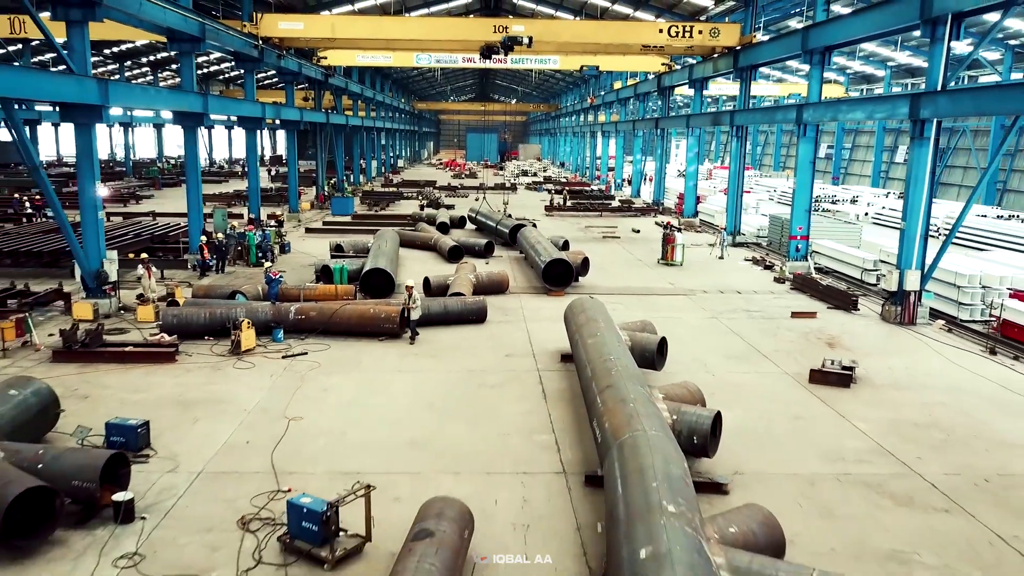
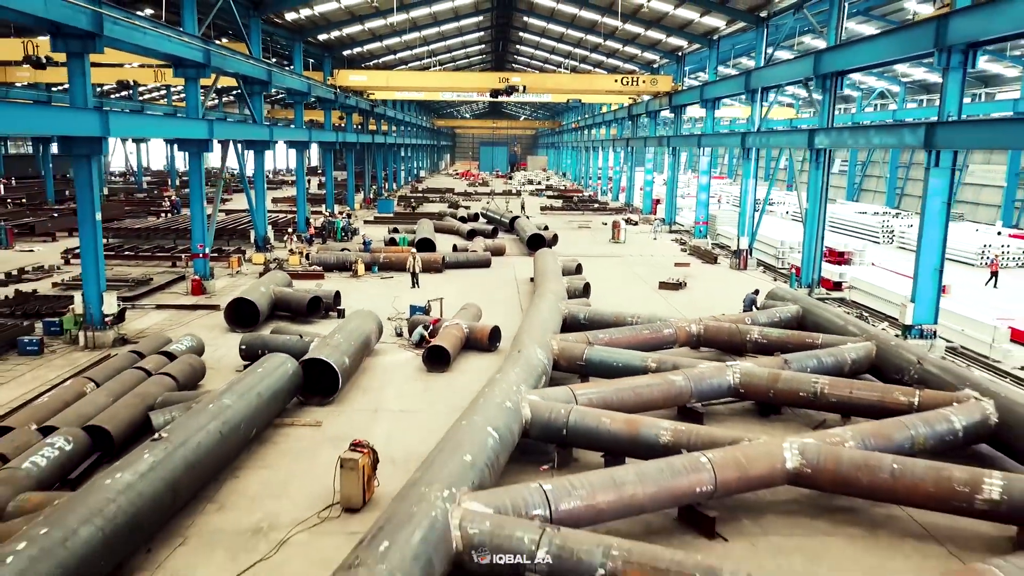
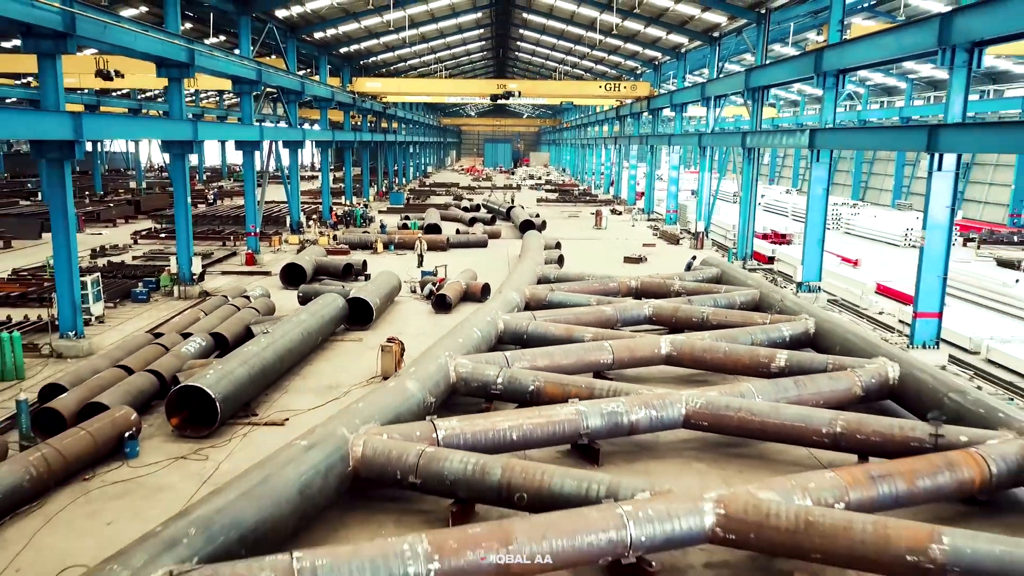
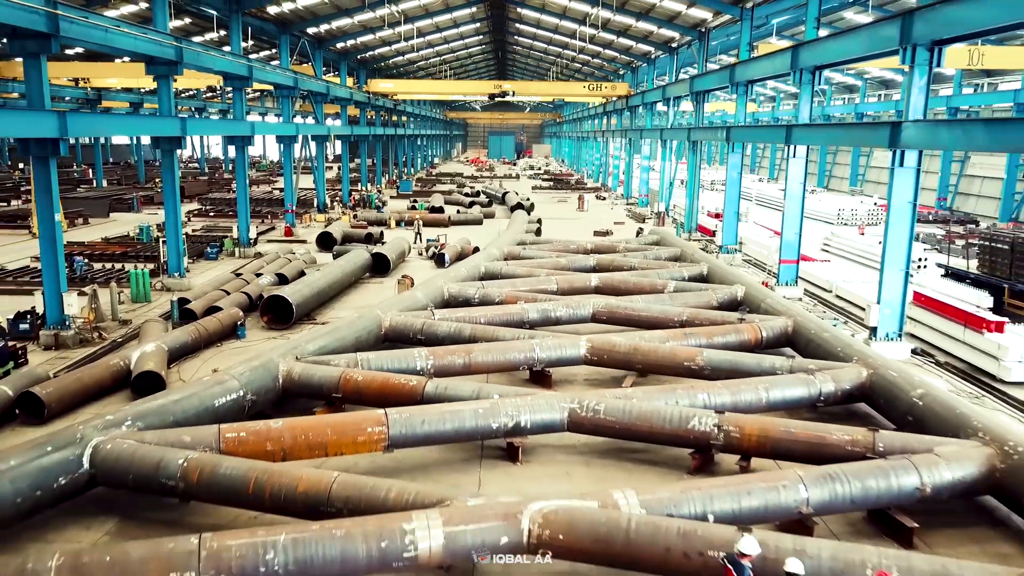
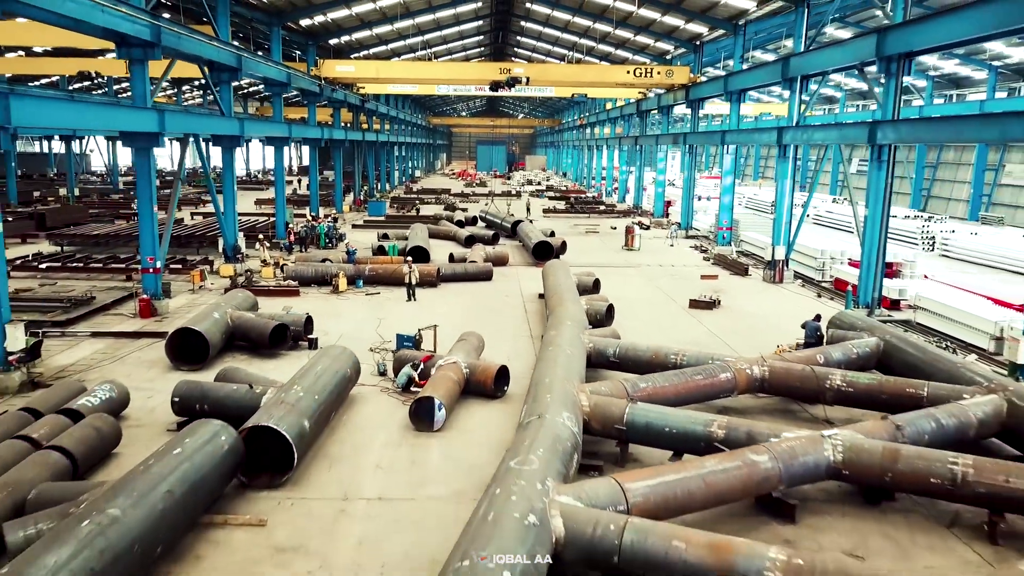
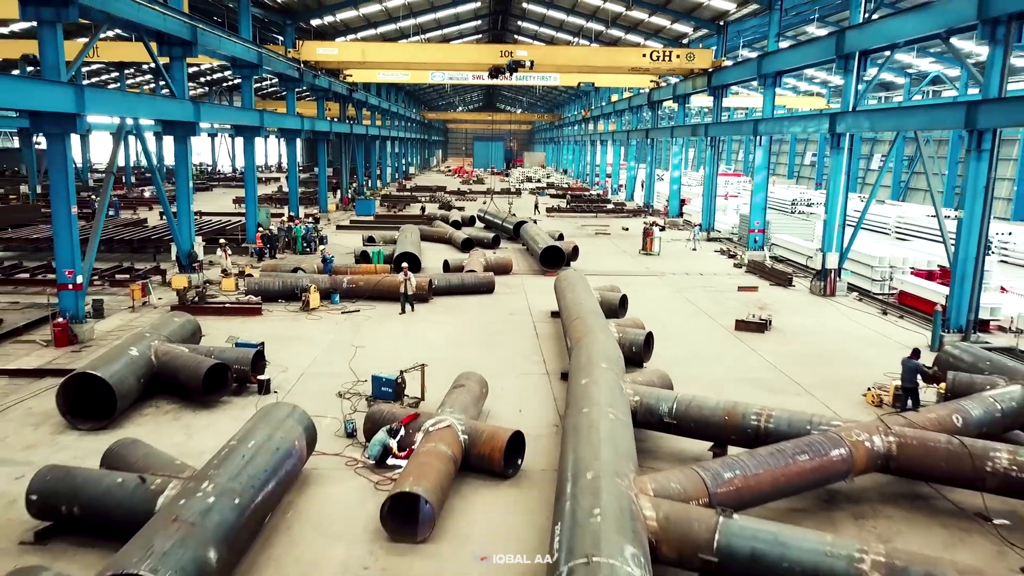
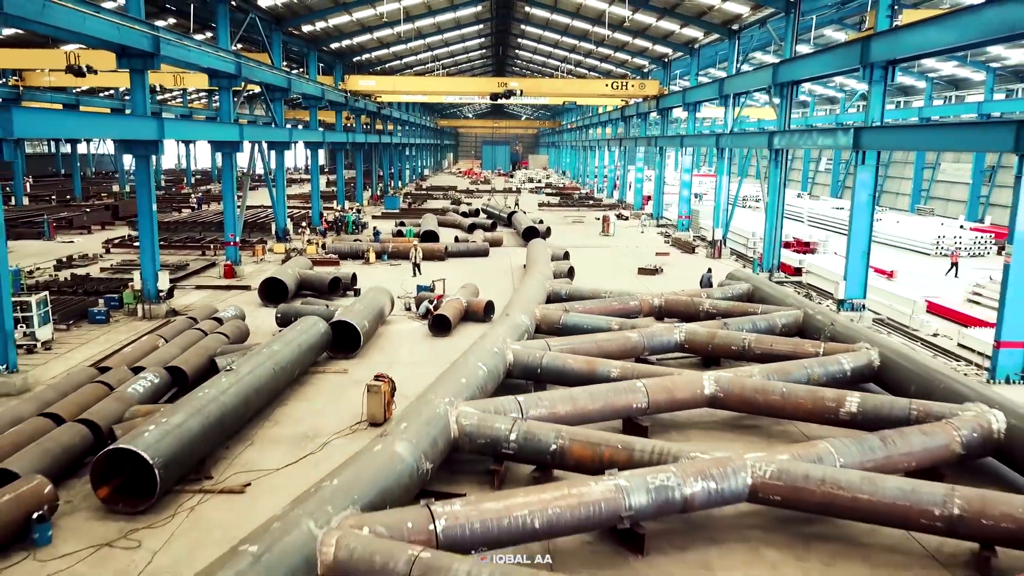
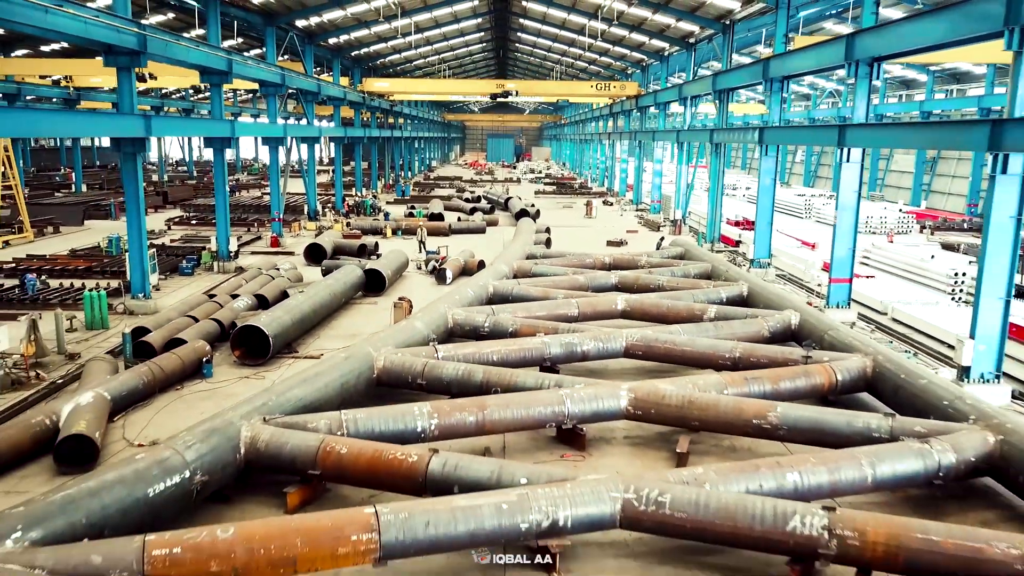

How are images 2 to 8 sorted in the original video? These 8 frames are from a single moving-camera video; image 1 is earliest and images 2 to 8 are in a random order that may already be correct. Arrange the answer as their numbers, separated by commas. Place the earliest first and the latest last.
6, 5, 2, 7, 3, 8, 4
